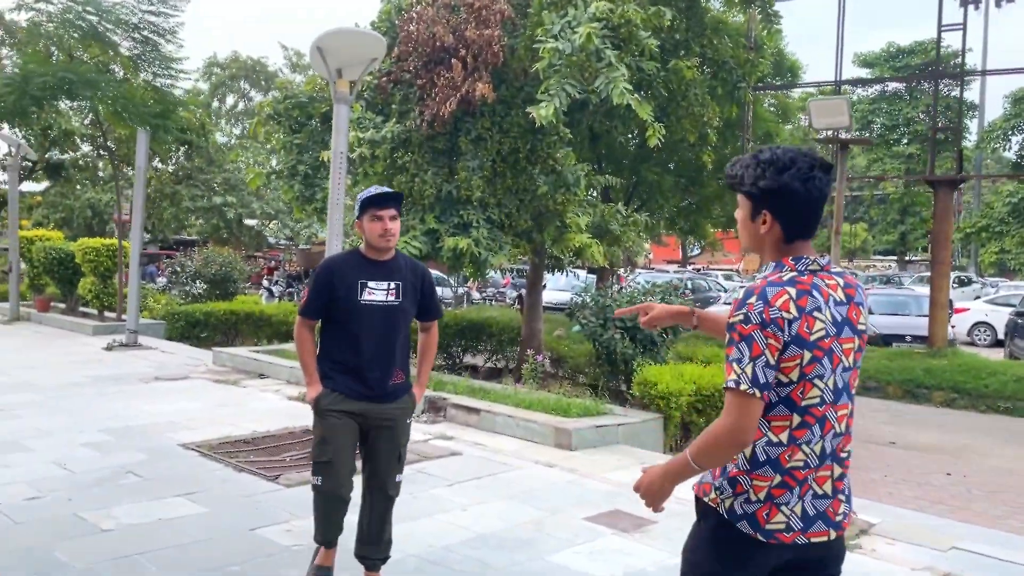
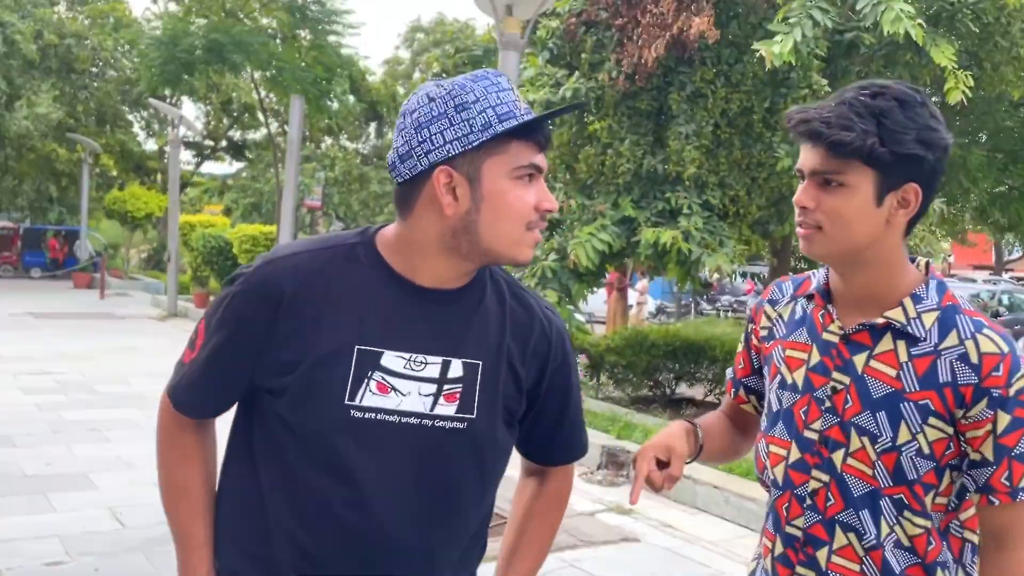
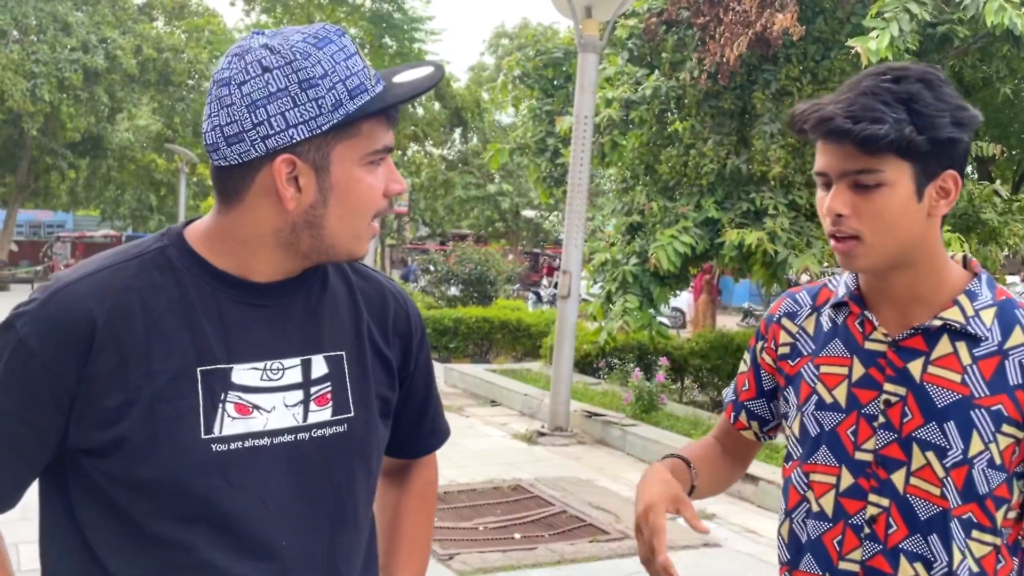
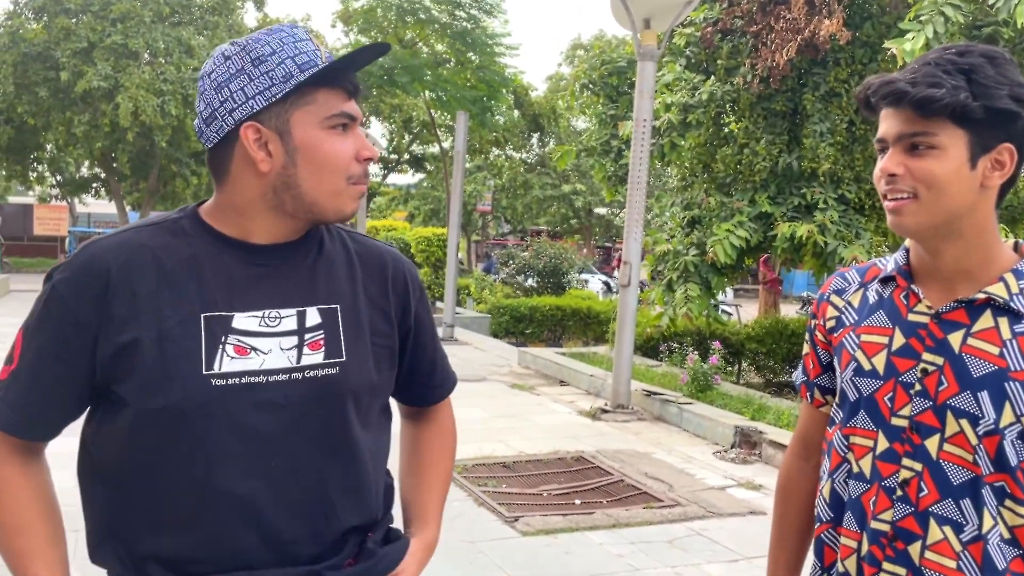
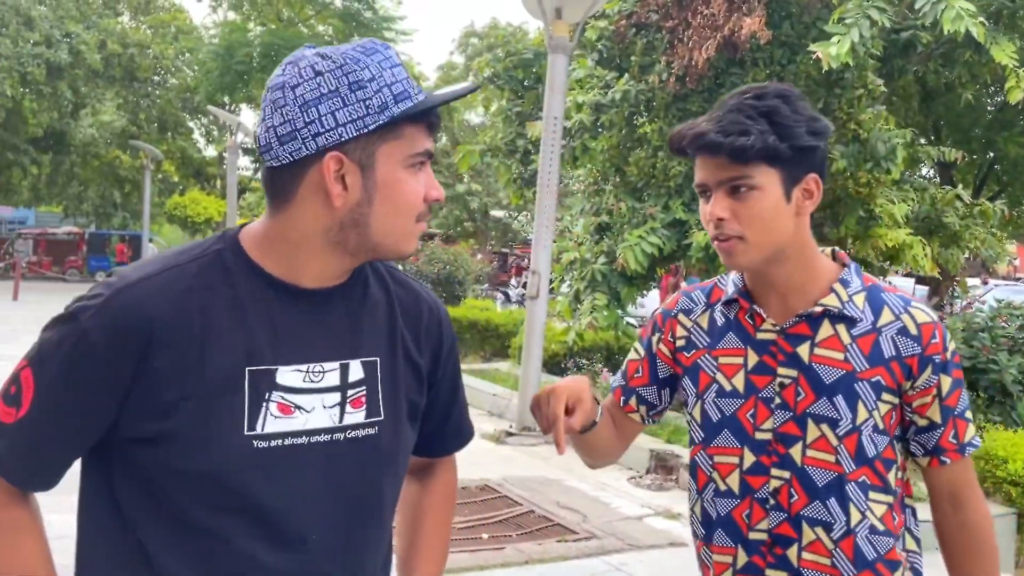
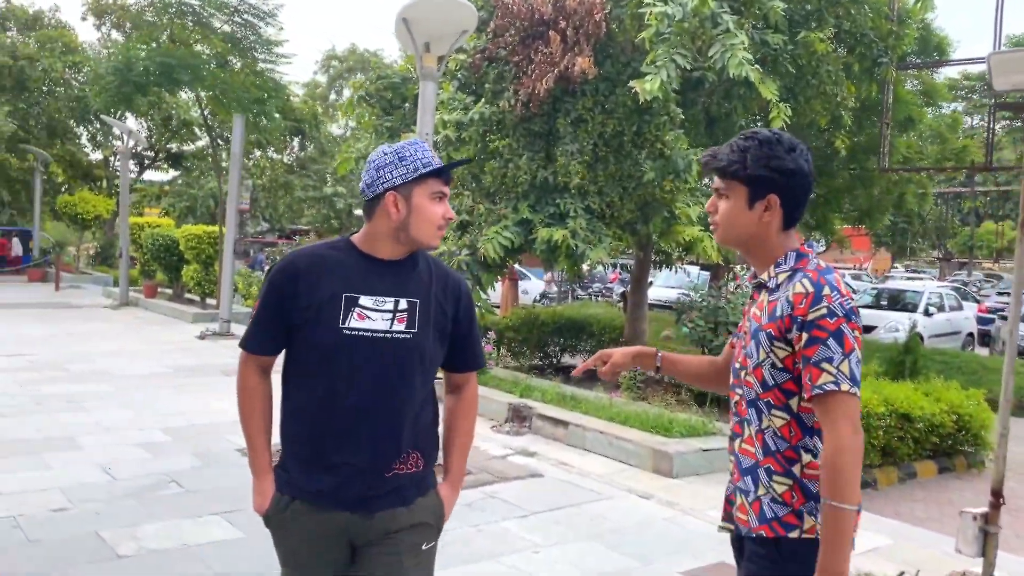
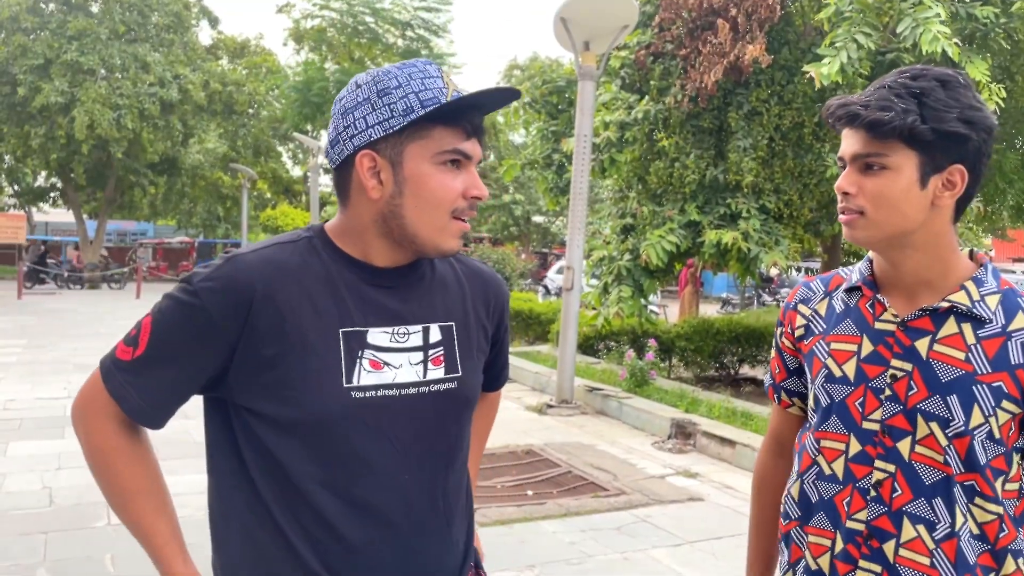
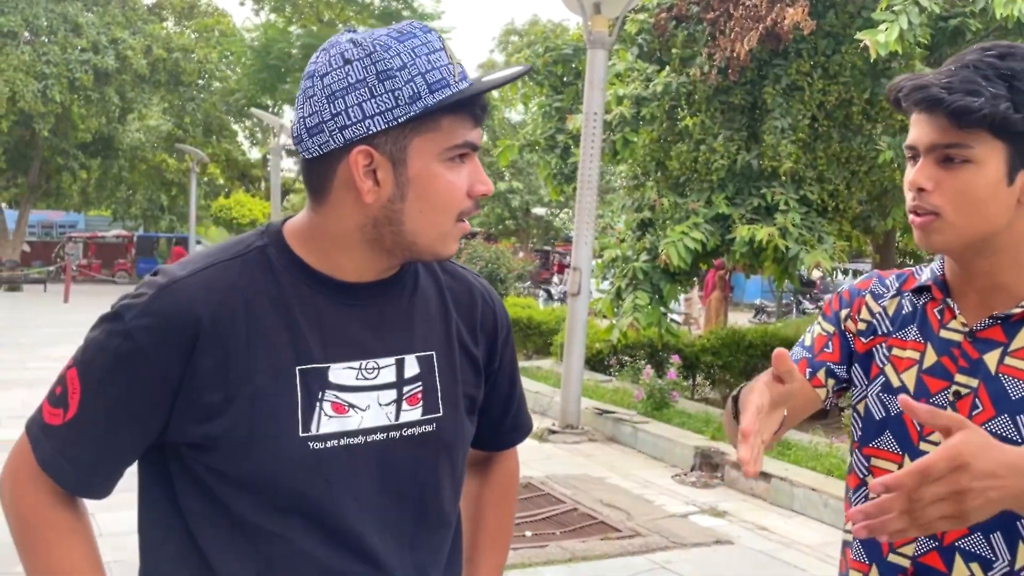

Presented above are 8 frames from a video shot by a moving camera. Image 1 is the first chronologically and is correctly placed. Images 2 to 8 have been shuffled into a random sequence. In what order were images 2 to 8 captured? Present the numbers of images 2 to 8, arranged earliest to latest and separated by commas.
6, 2, 5, 3, 8, 7, 4
